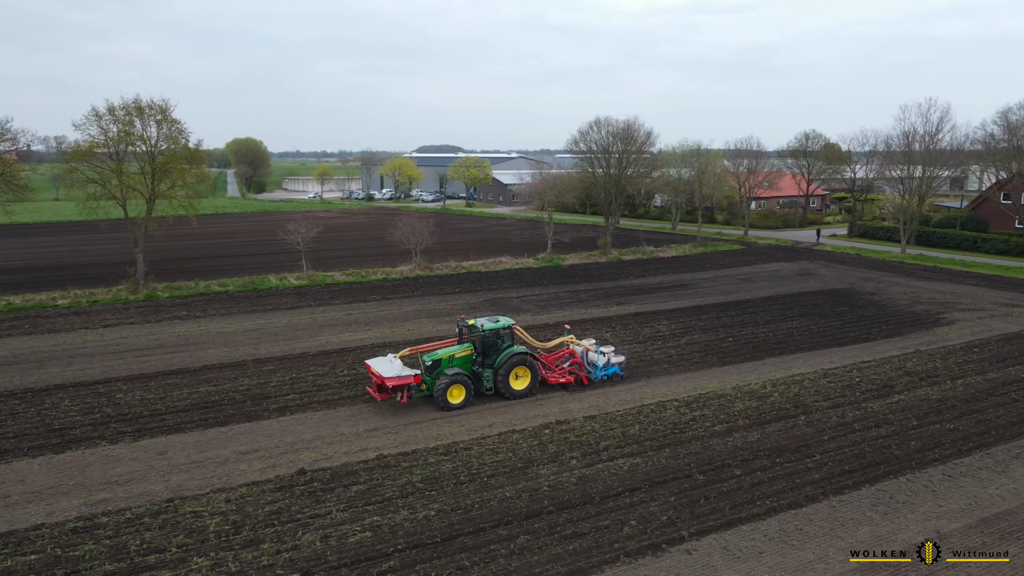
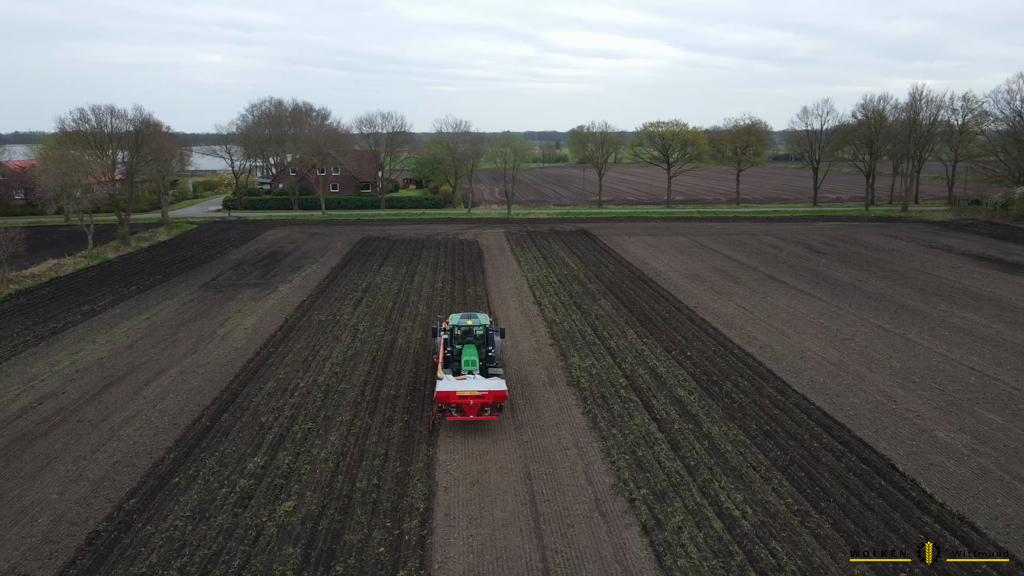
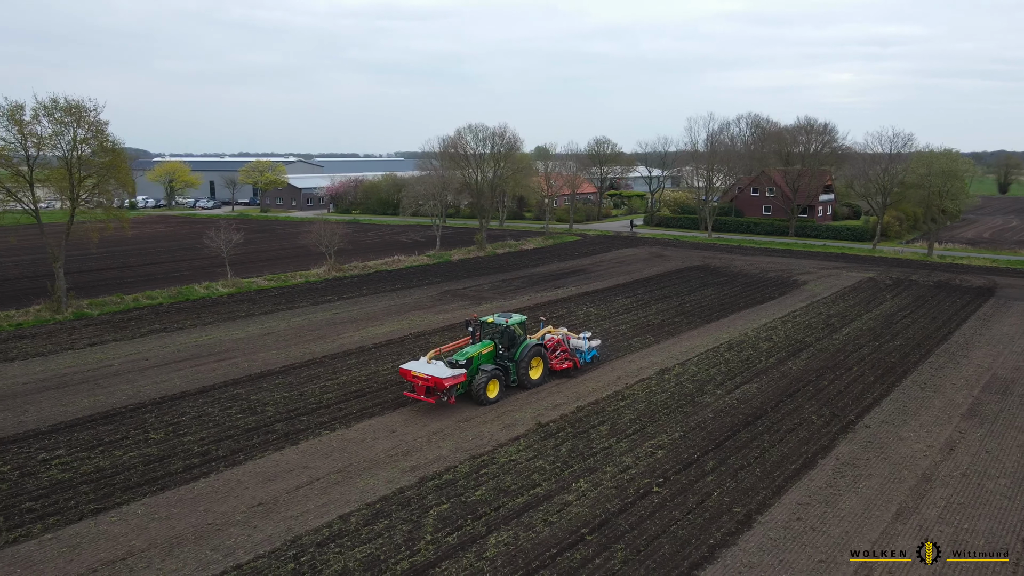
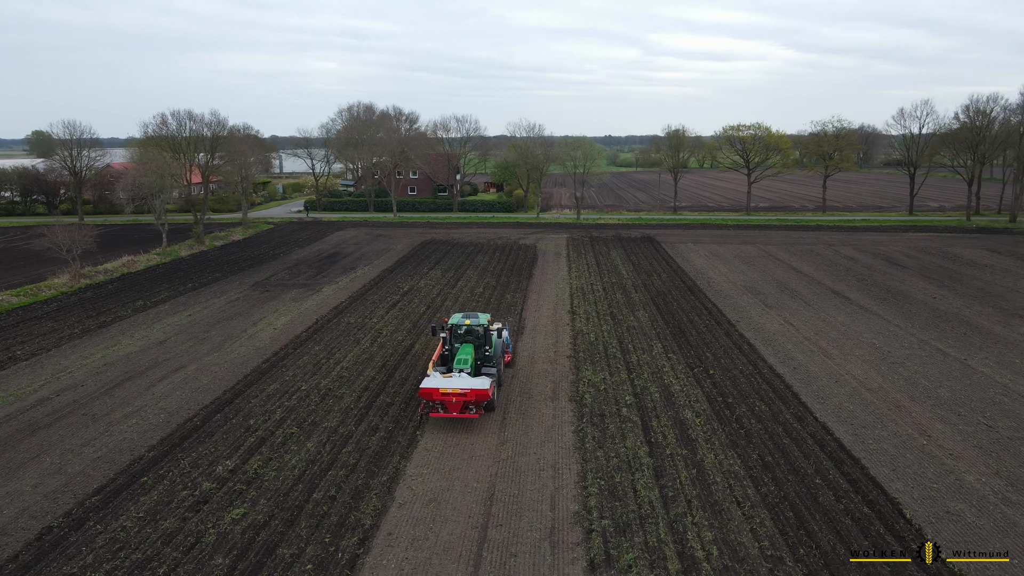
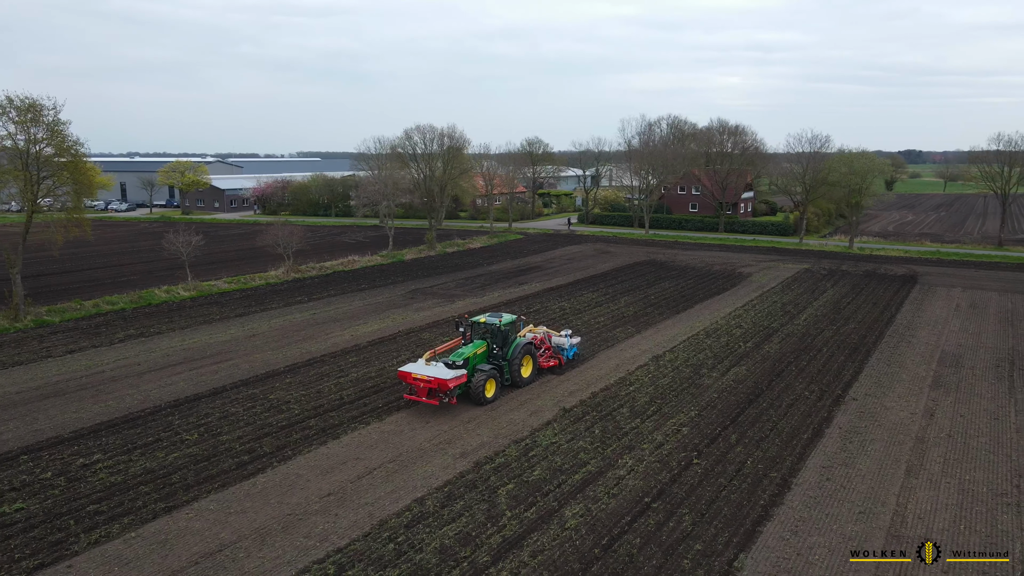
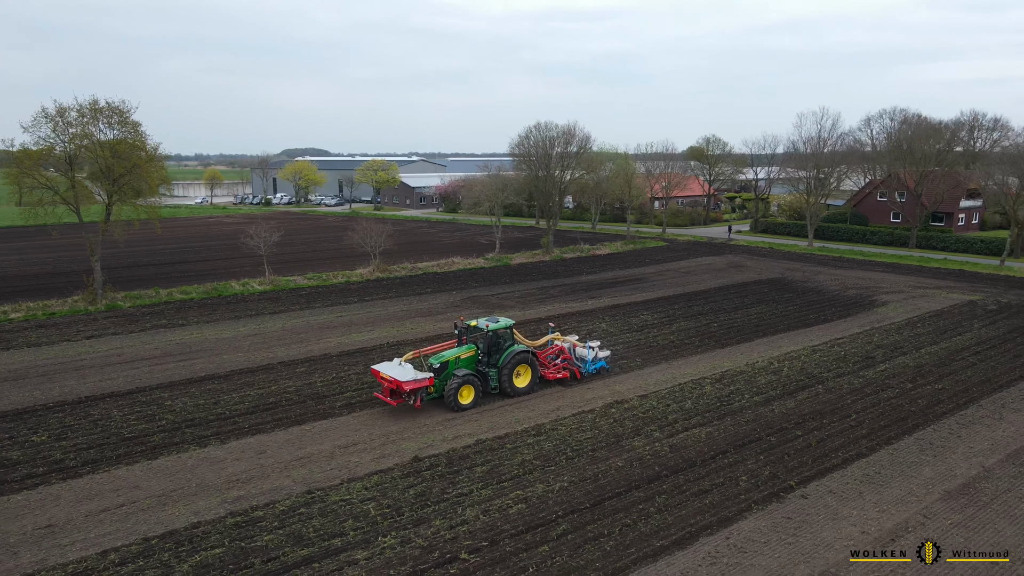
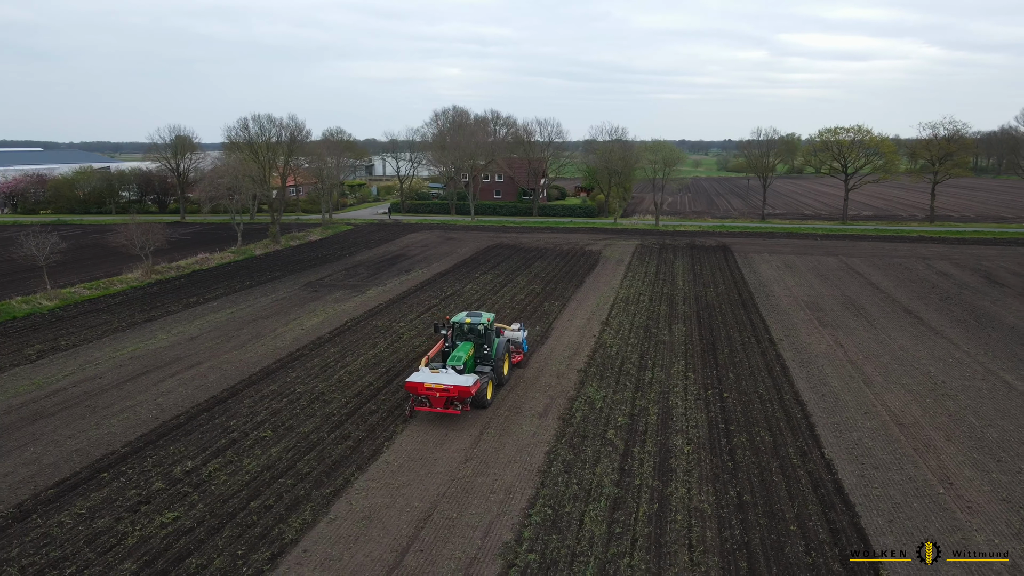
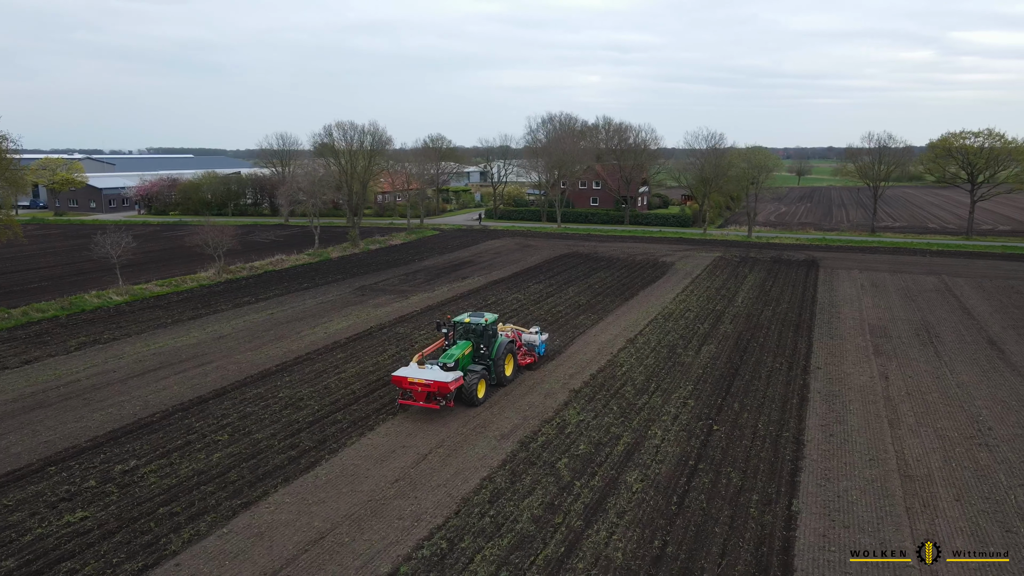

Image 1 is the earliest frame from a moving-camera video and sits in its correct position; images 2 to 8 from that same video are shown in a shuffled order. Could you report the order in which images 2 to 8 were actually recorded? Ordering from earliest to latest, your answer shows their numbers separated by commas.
6, 3, 5, 8, 7, 4, 2
